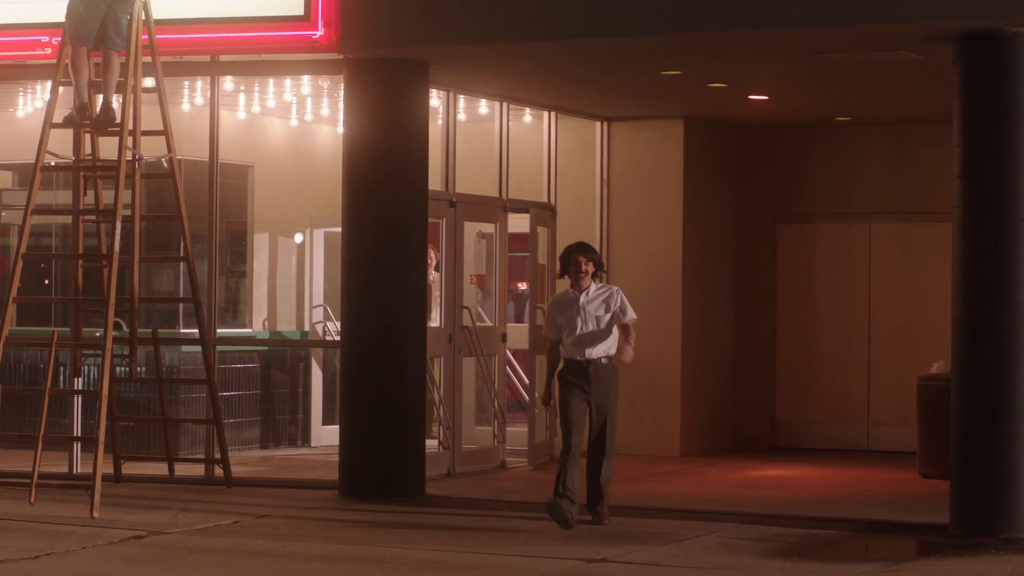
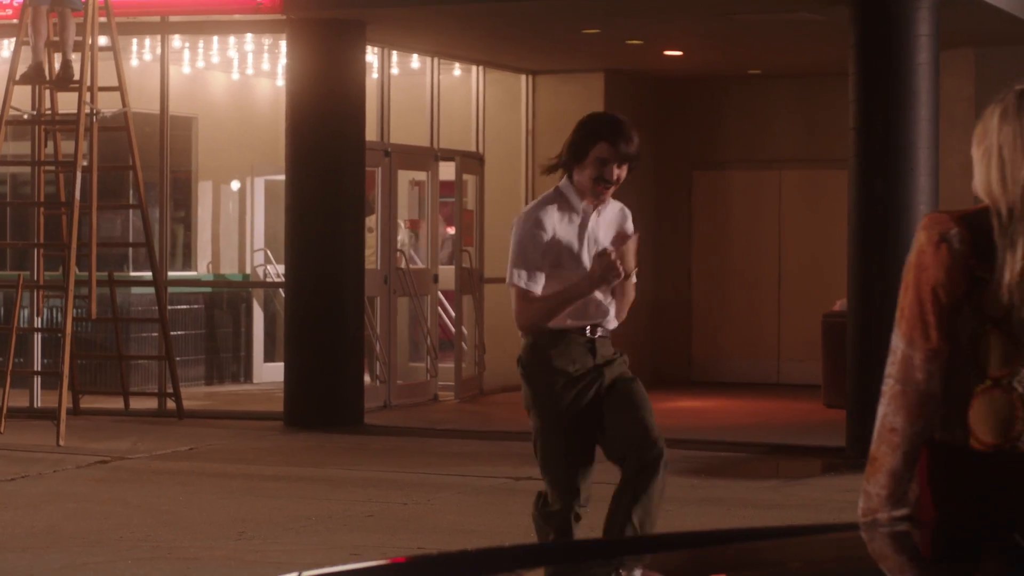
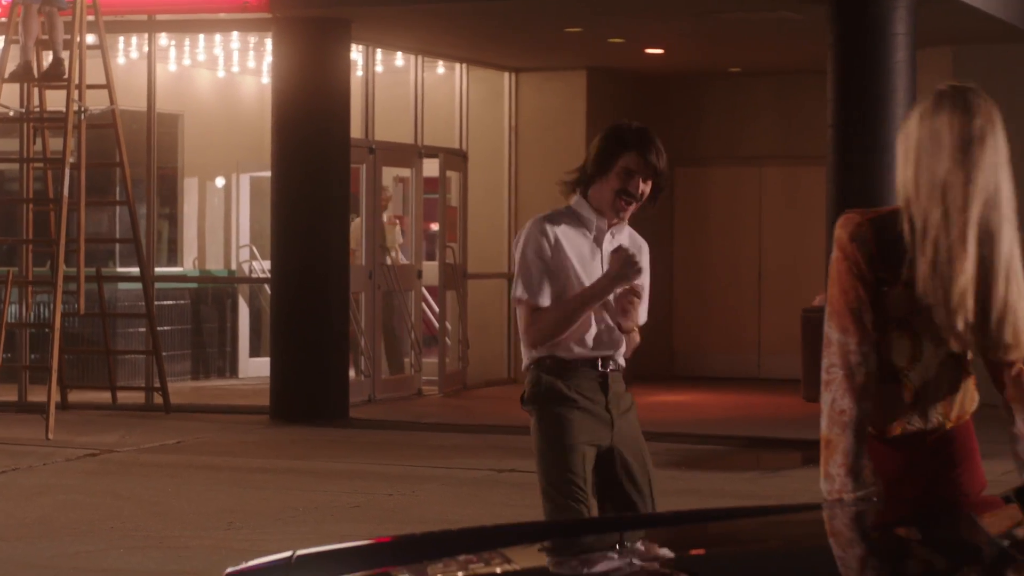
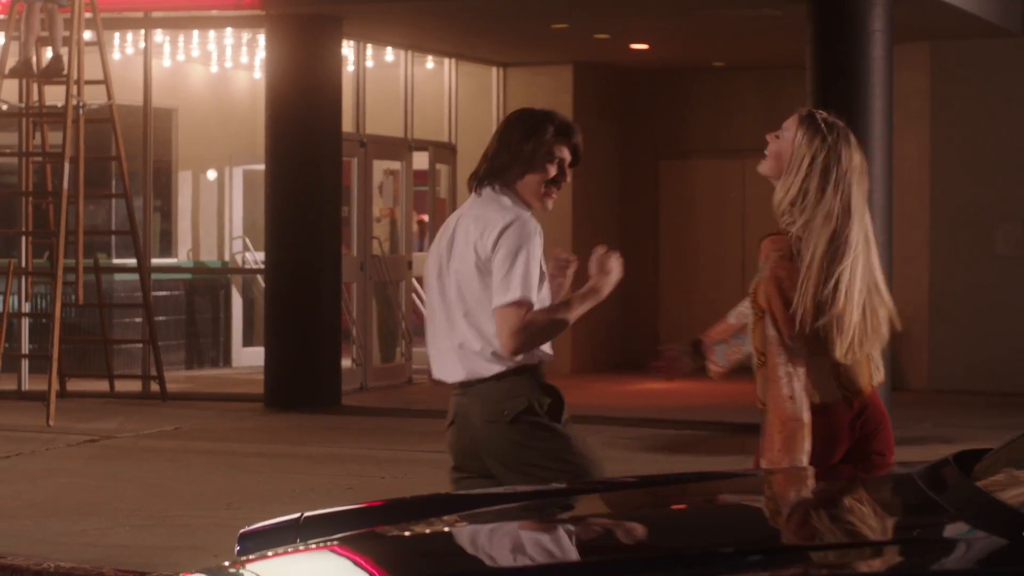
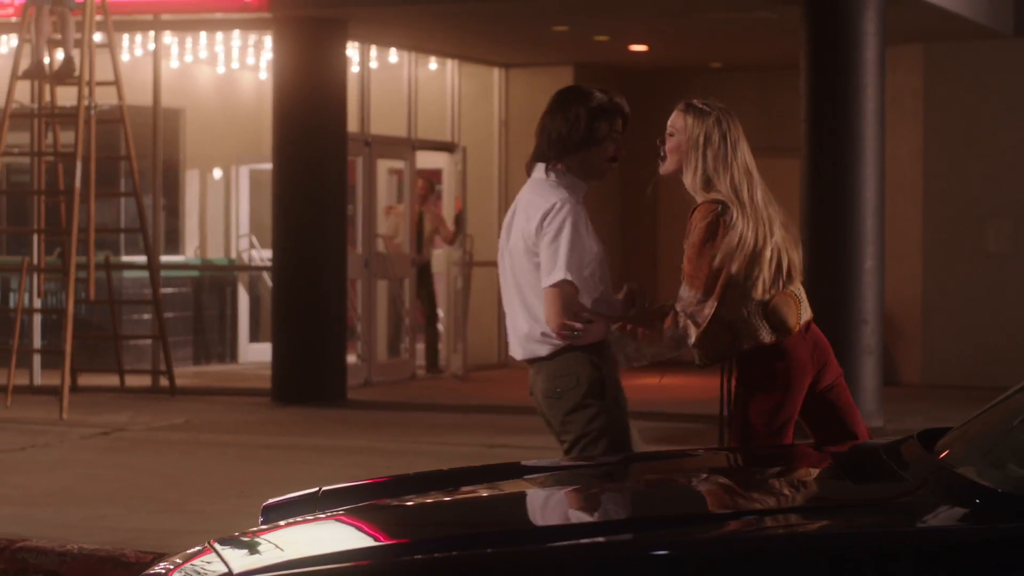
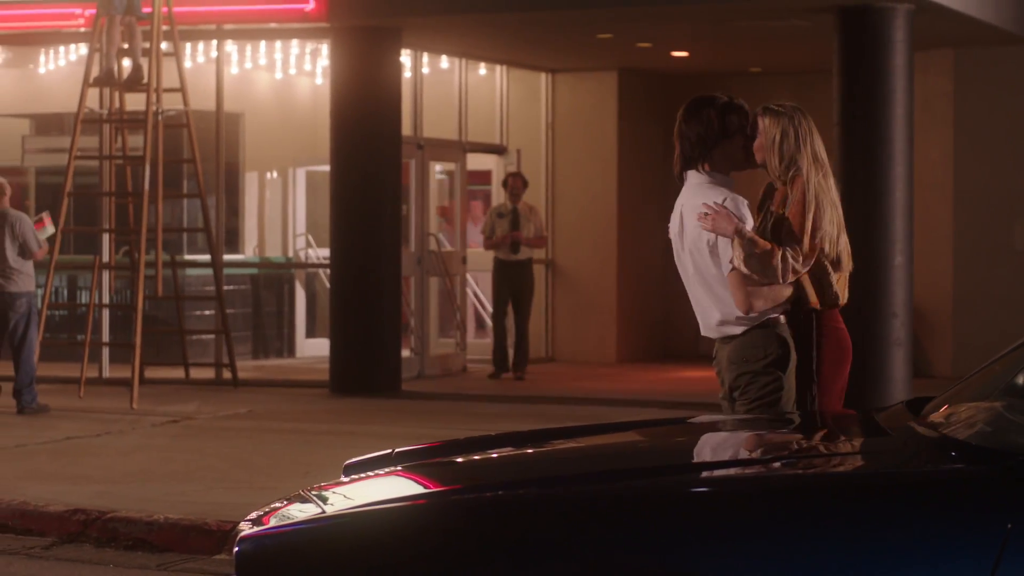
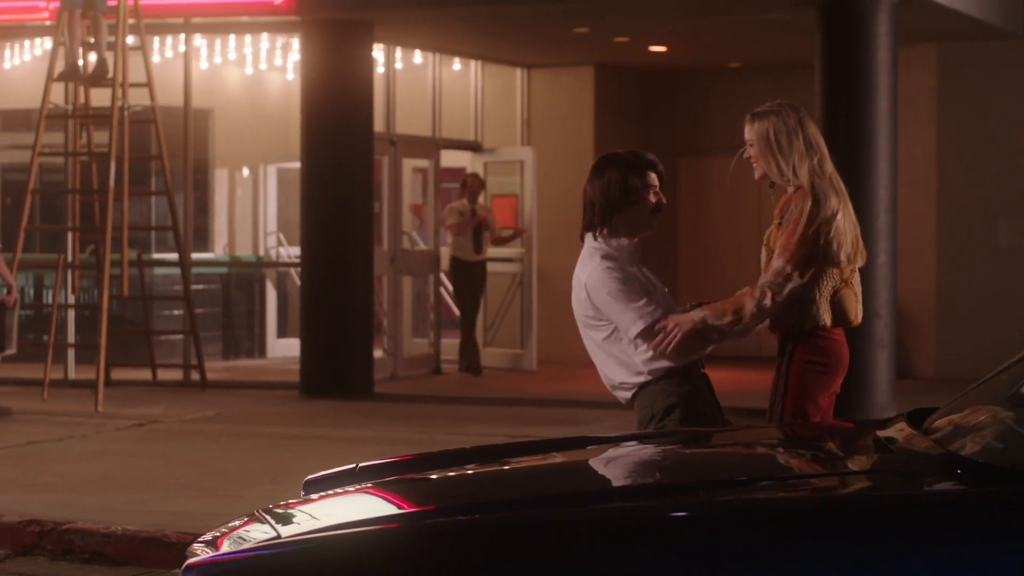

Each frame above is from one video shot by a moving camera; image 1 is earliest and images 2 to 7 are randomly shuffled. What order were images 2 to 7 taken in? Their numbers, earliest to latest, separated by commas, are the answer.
2, 3, 4, 5, 7, 6
